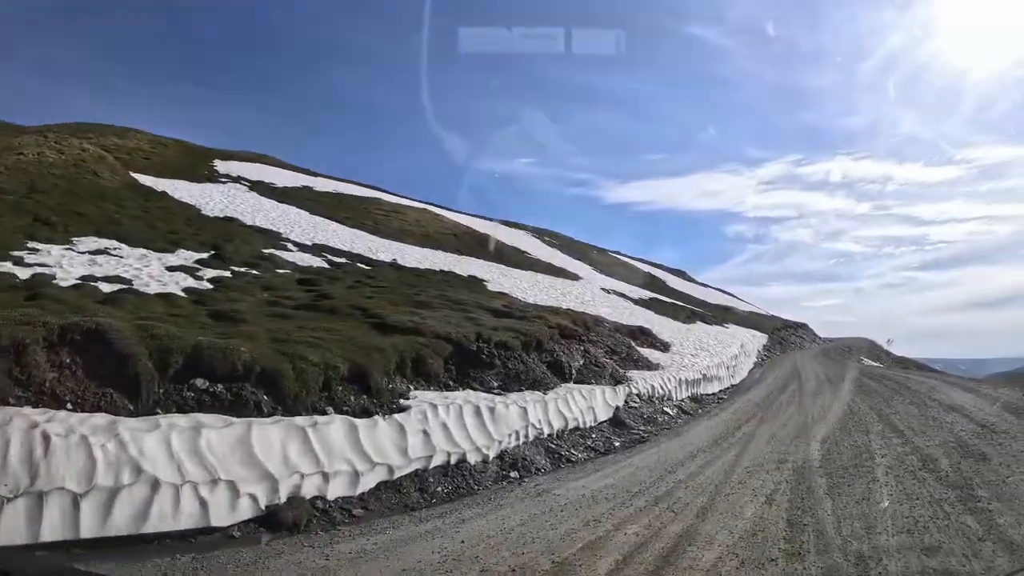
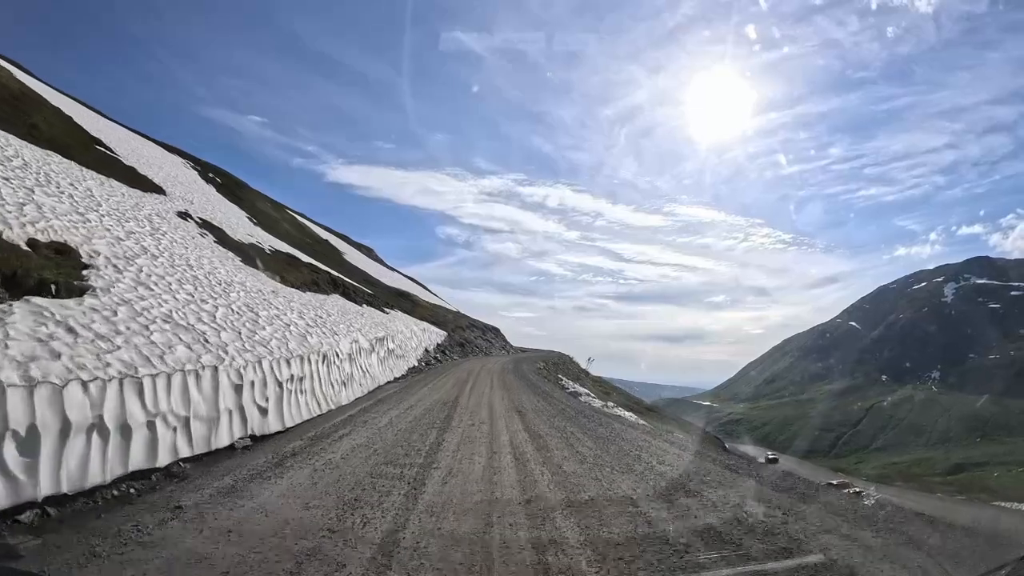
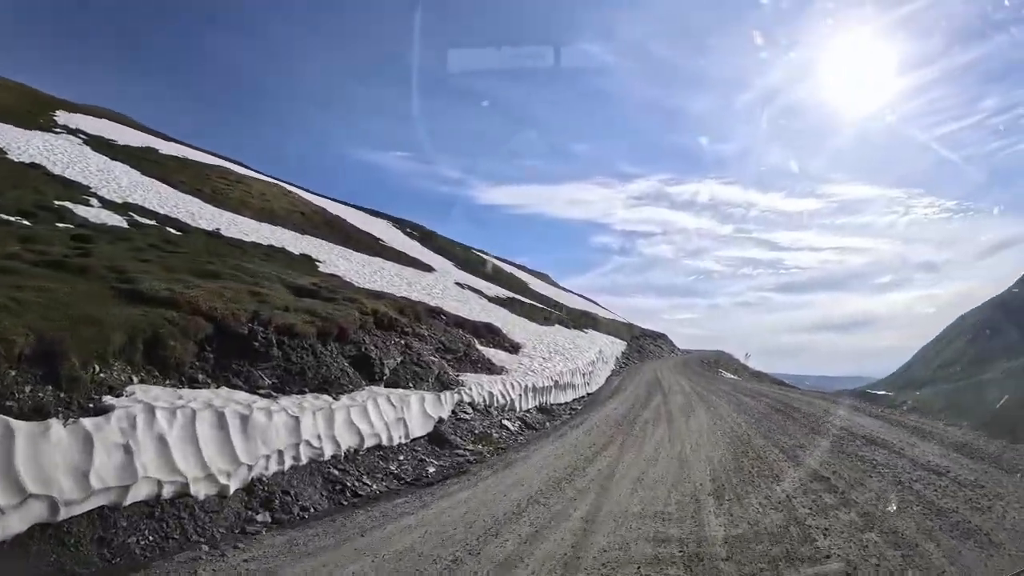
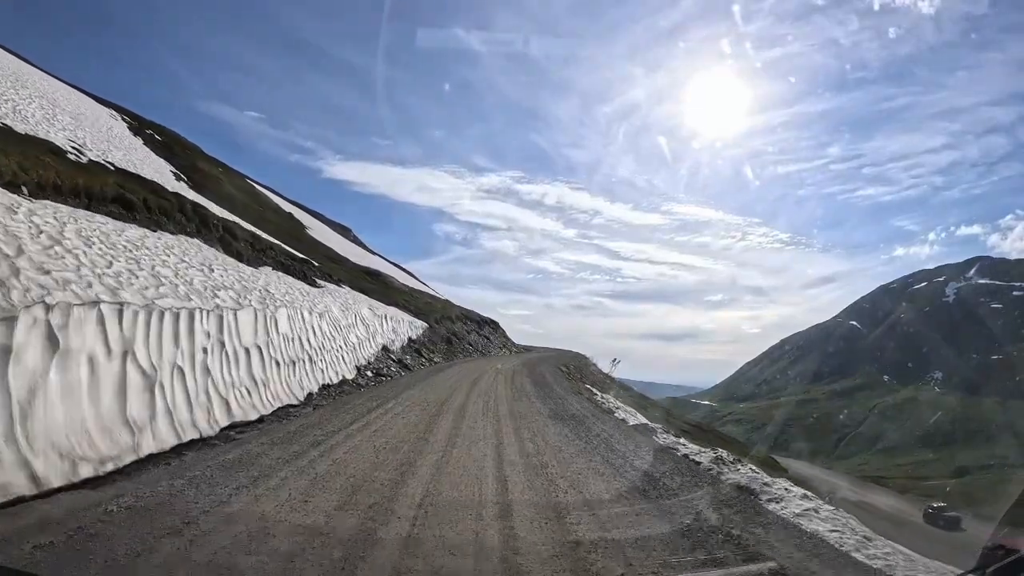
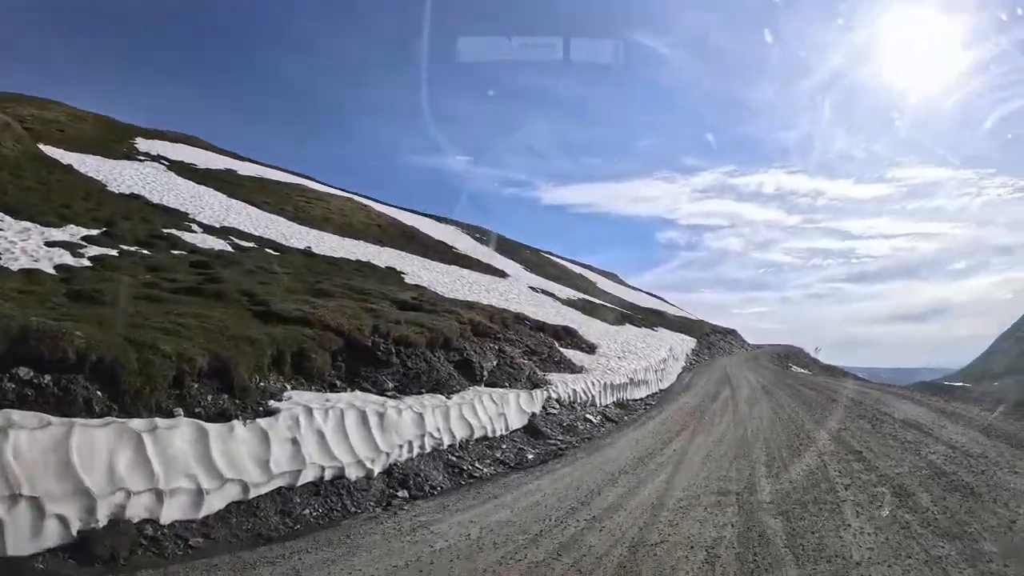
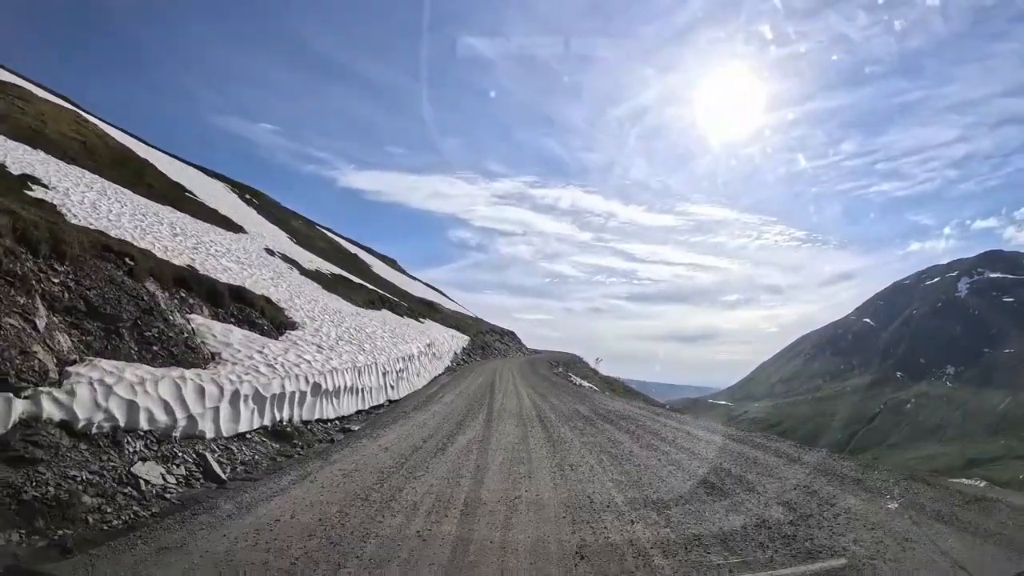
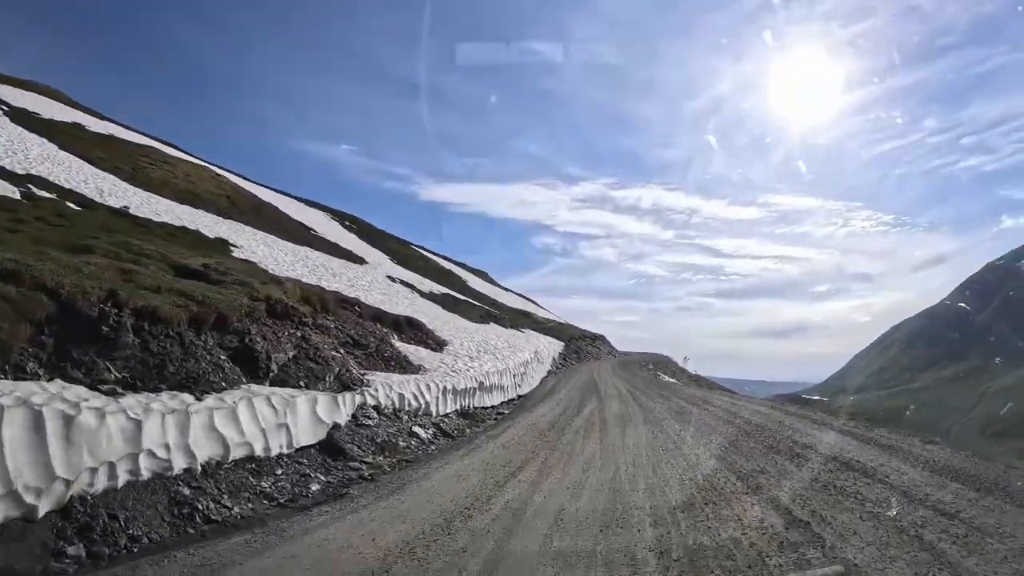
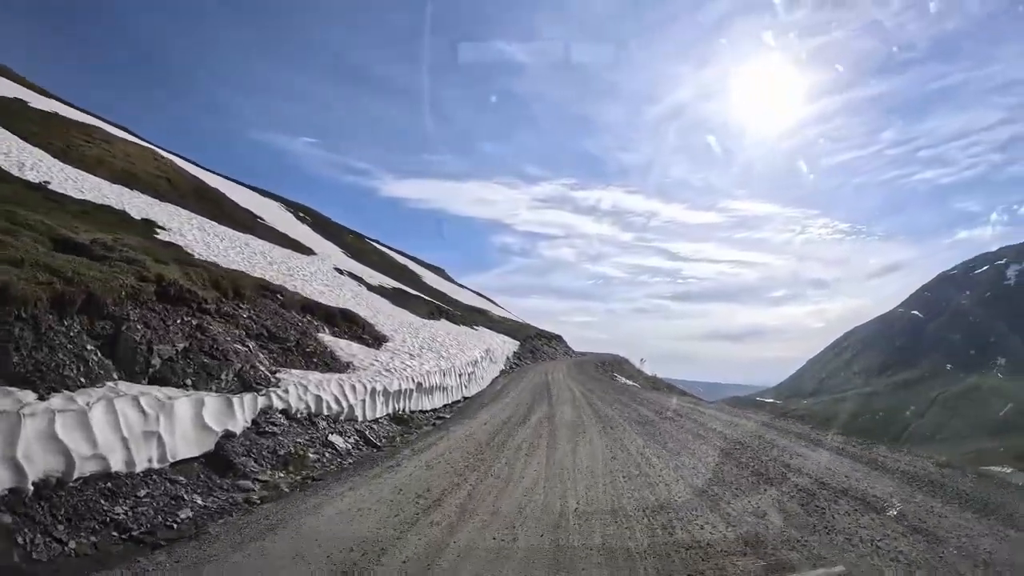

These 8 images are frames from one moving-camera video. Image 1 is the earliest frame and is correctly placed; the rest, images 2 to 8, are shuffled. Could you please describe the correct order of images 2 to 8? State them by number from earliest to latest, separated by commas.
5, 3, 7, 8, 6, 2, 4
